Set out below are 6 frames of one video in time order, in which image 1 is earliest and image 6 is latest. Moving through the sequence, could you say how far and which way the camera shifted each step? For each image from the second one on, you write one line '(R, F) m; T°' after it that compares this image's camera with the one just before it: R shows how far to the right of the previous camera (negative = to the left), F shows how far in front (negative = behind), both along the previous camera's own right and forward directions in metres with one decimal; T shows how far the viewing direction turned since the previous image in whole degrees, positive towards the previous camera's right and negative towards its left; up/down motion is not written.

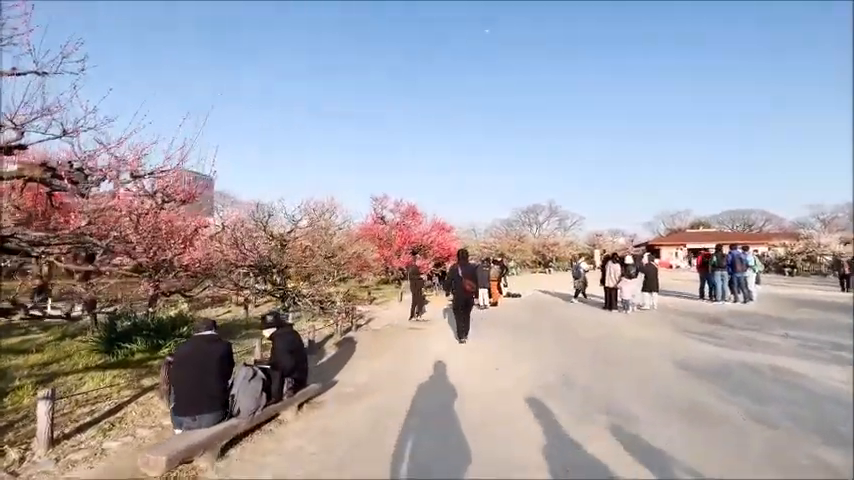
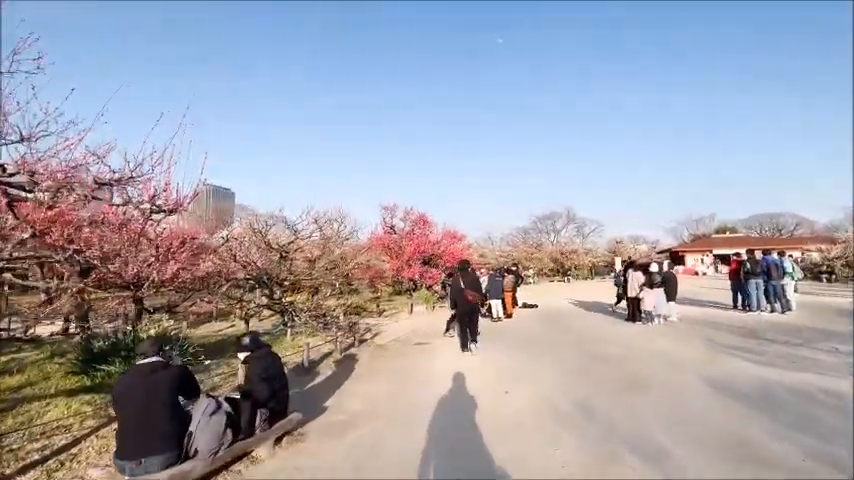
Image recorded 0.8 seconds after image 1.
(+0.2, +0.6) m; -2°
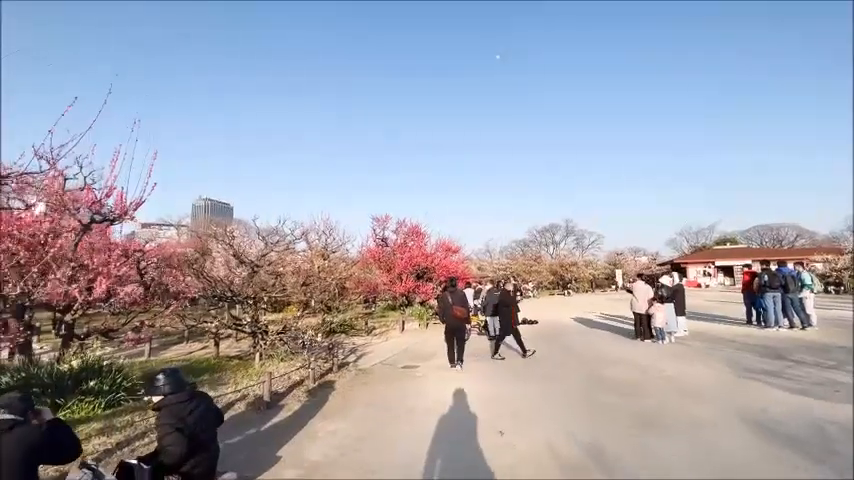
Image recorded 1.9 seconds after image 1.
(+0.3, +0.9) m; 0°
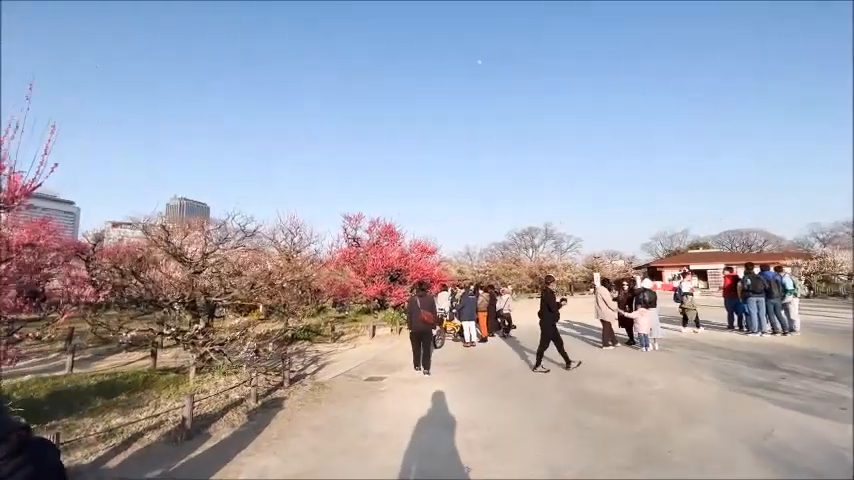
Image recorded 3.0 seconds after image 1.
(+0.3, +0.8) m; +3°
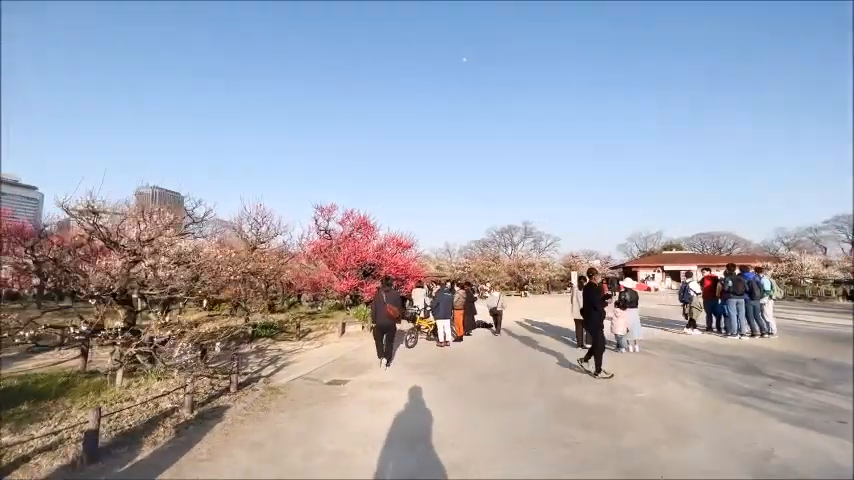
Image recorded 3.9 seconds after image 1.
(+0.2, +0.7) m; +3°
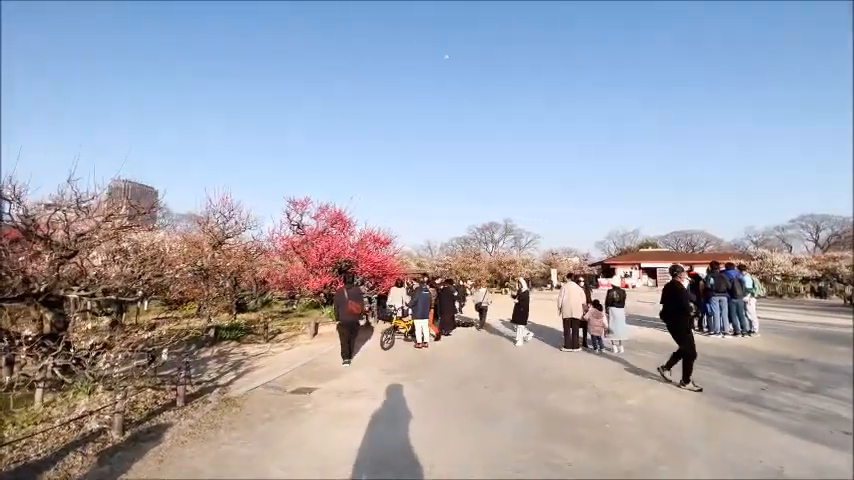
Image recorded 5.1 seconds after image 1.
(+0.1, +0.6) m; +3°
